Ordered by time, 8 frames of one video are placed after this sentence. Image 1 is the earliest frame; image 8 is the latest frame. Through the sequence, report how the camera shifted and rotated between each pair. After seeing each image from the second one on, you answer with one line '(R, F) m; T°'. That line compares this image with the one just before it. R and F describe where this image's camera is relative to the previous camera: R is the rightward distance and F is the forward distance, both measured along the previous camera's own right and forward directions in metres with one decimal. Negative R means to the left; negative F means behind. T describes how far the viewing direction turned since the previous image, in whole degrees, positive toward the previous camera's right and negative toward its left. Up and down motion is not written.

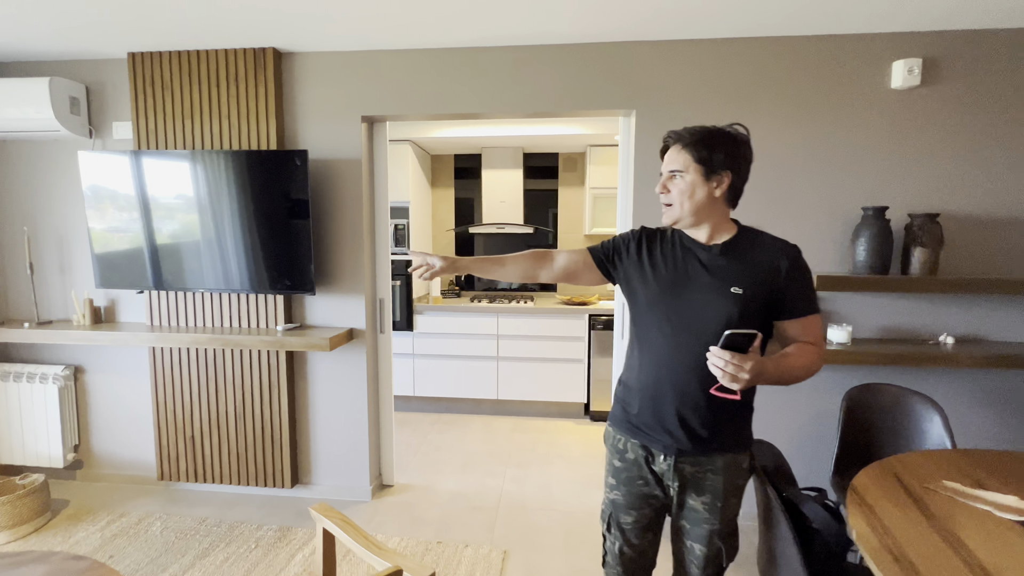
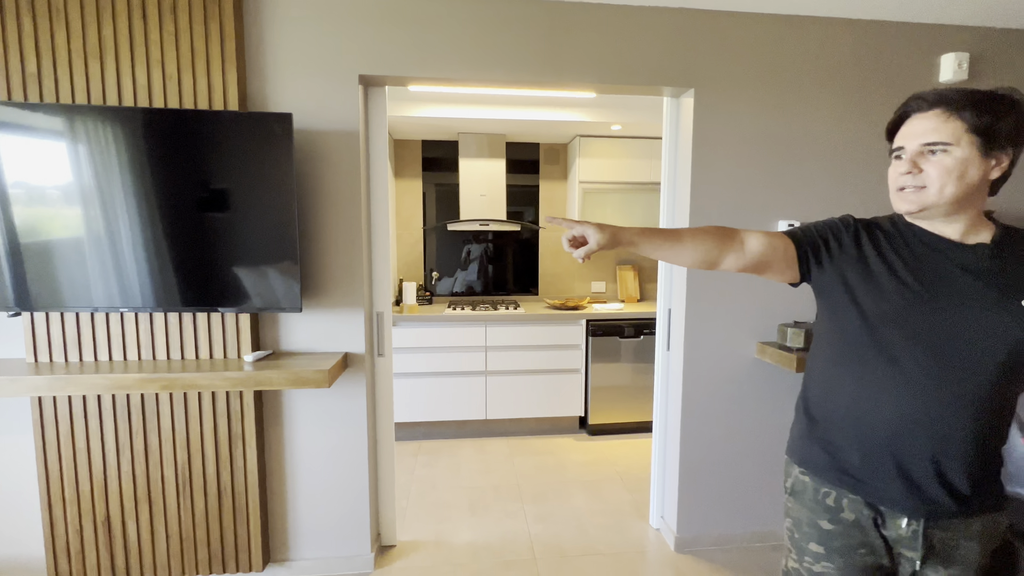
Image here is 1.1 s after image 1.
(-0.5, +0.4) m; +11°
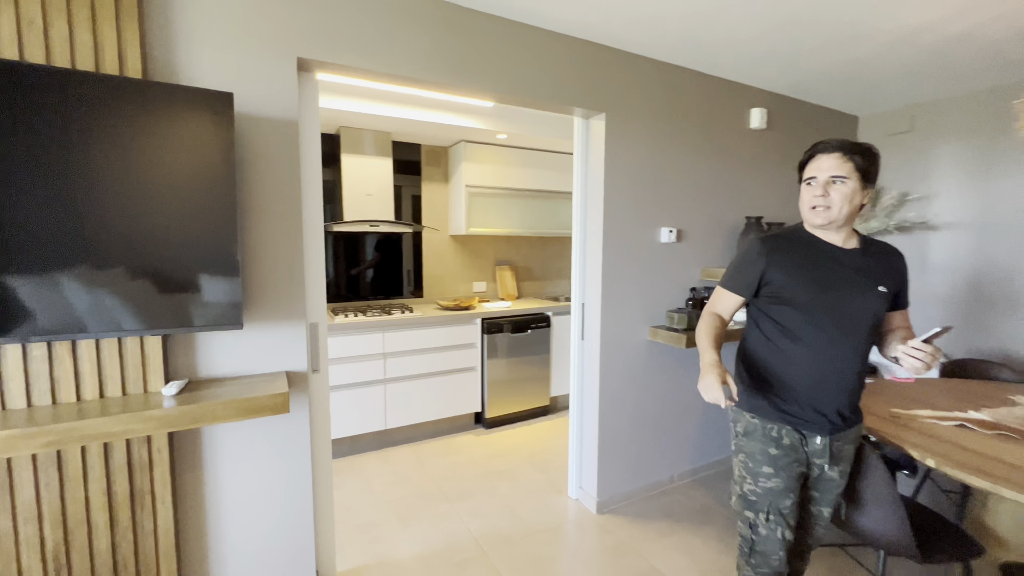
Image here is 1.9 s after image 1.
(-0.5, 0.0) m; +23°
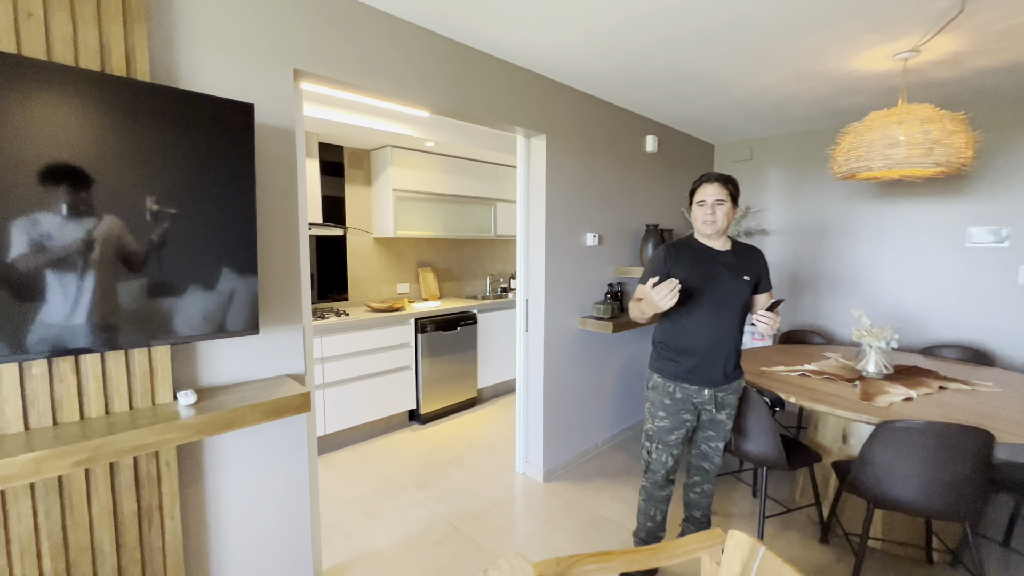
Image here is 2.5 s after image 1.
(-0.4, -0.2) m; +16°
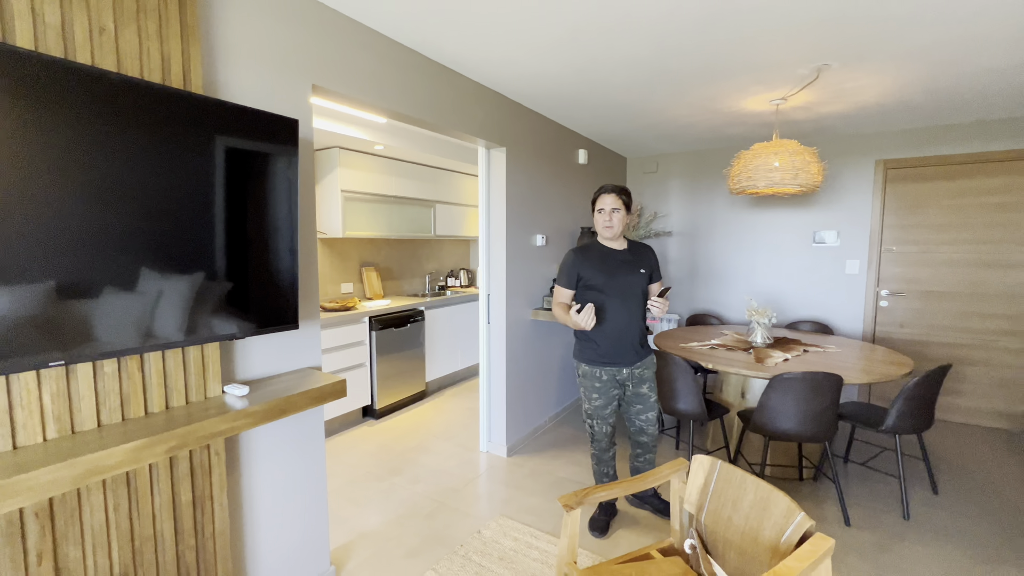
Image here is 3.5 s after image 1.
(-0.4, -0.2) m; +13°
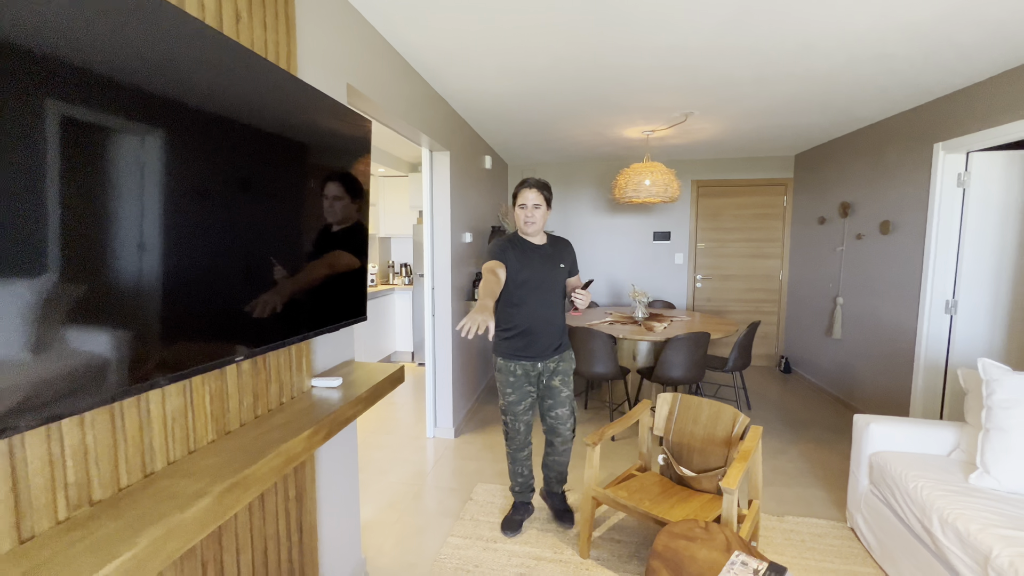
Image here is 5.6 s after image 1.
(-0.9, -0.1) m; +23°
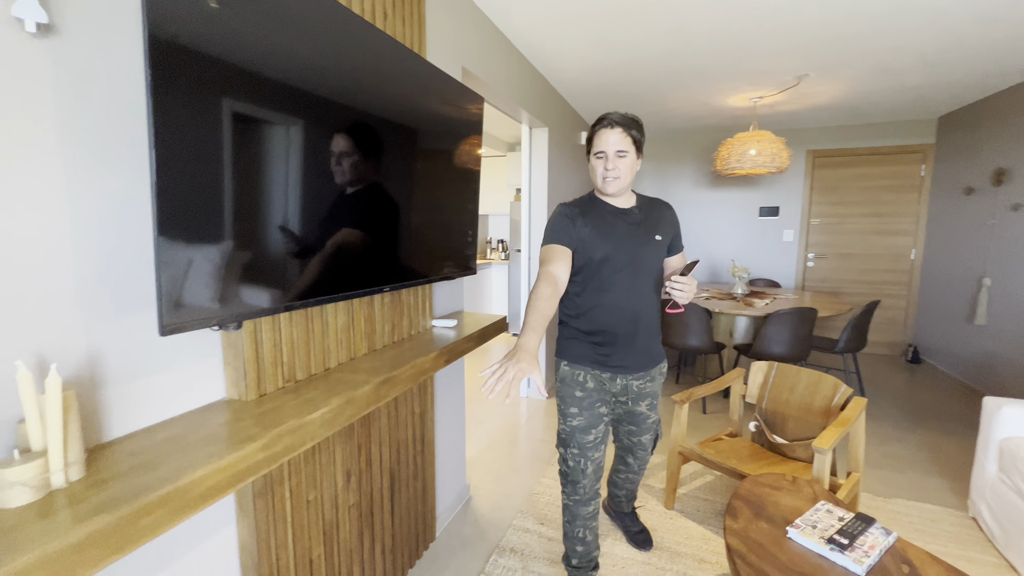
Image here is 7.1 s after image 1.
(0.0, -0.2) m; -12°
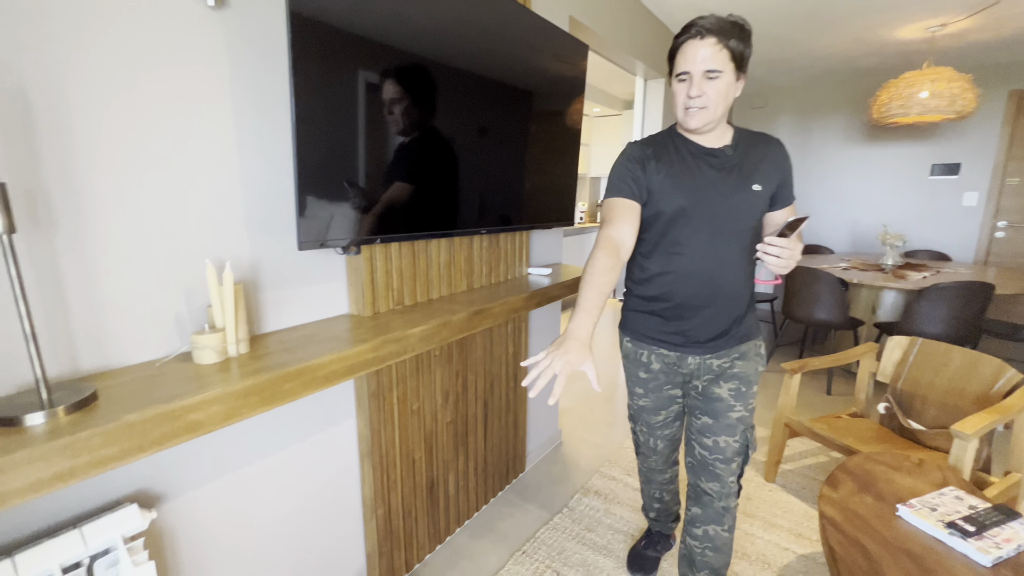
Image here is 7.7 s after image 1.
(+0.1, -0.1) m; -14°
